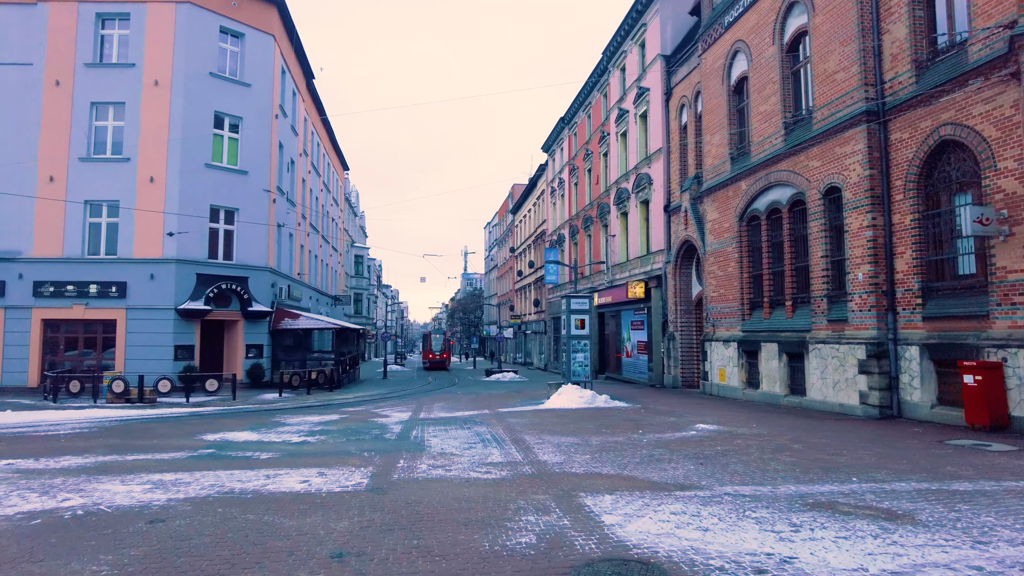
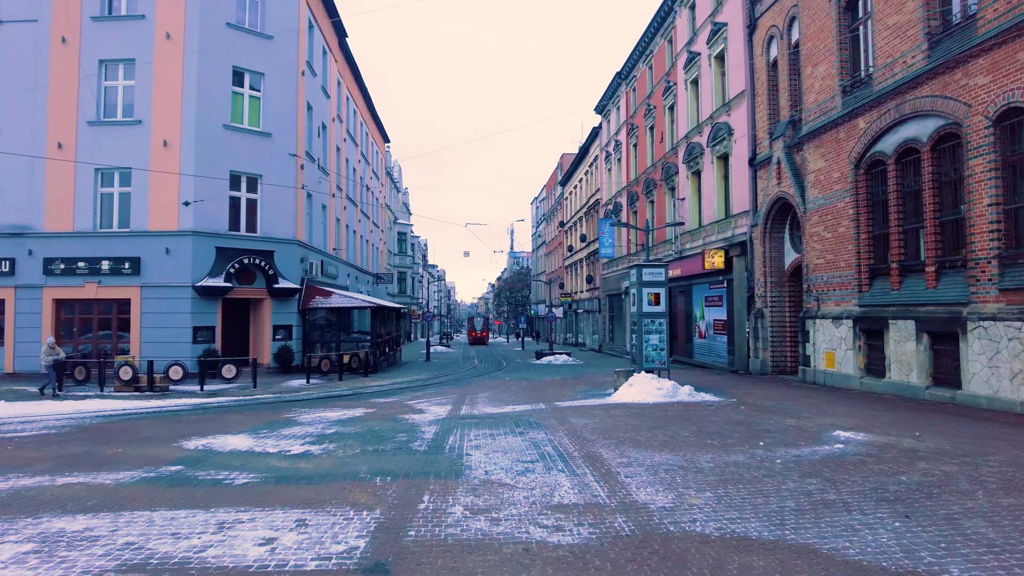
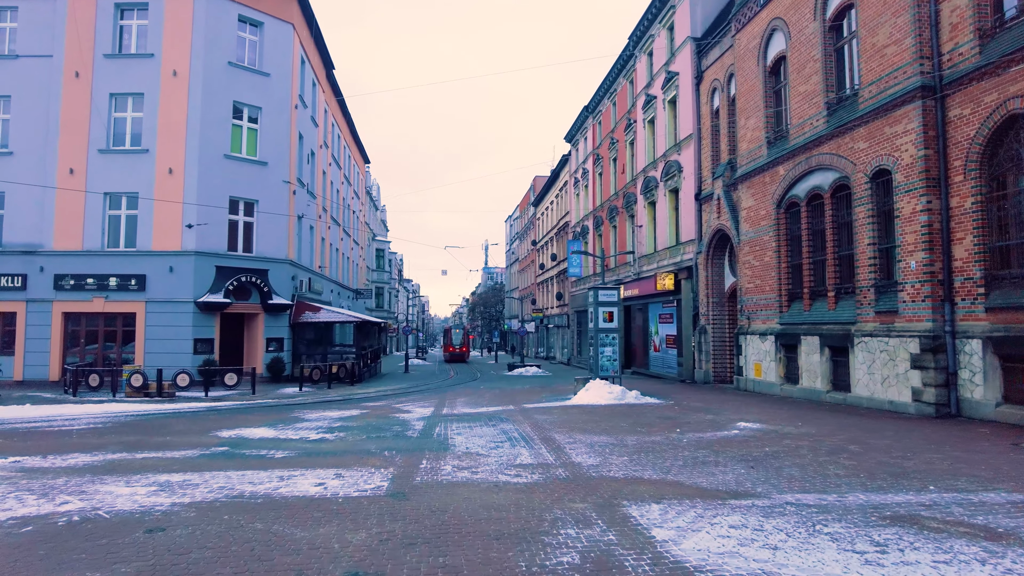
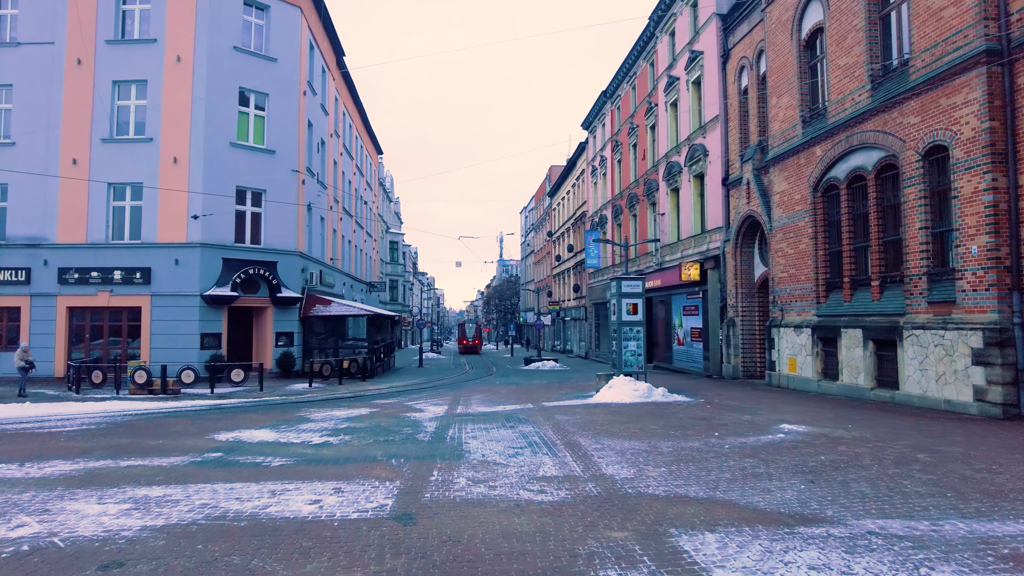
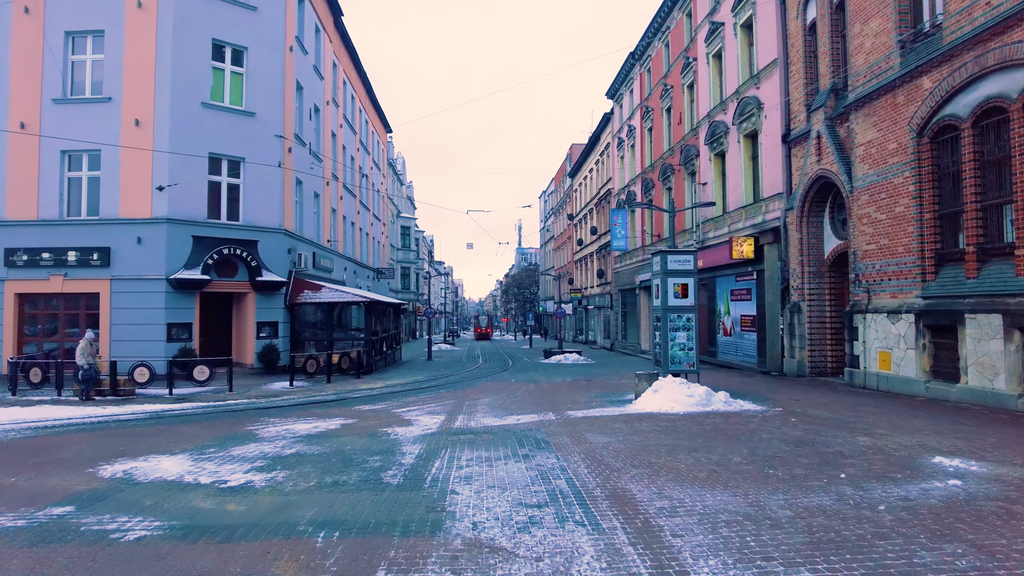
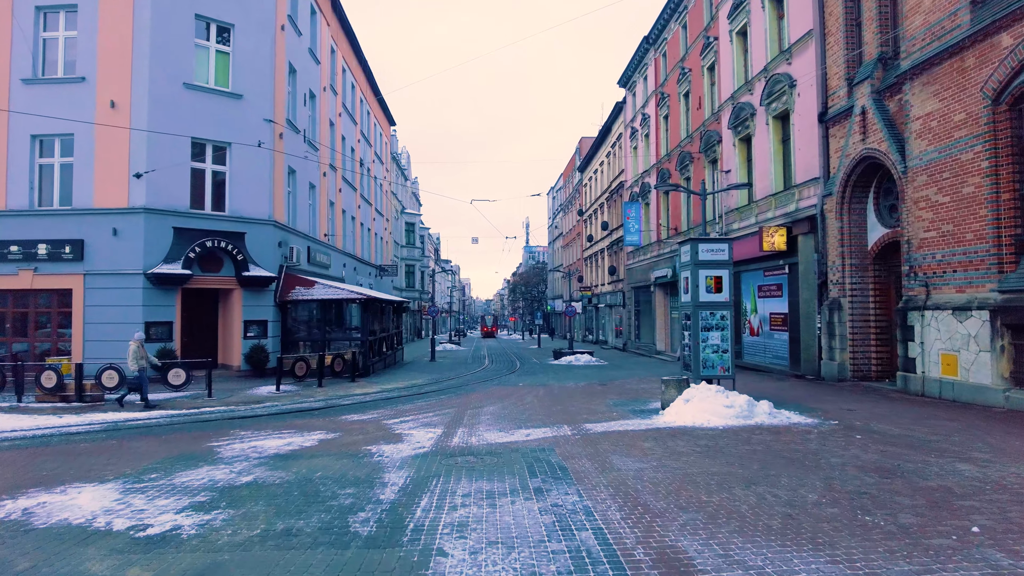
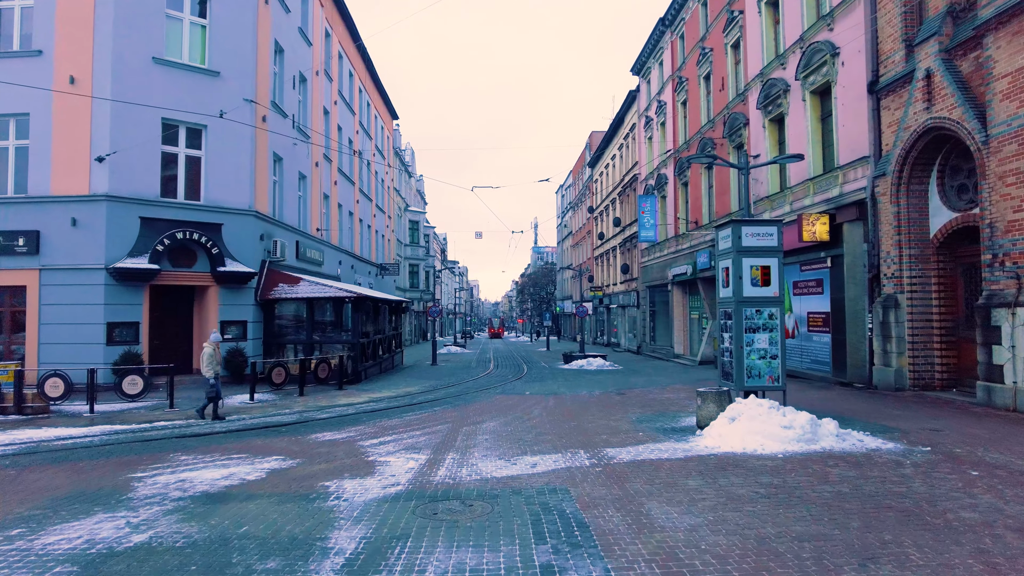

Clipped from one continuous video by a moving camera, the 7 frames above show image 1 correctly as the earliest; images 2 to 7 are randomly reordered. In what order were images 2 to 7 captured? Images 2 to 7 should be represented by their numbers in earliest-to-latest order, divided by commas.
3, 4, 2, 5, 6, 7
